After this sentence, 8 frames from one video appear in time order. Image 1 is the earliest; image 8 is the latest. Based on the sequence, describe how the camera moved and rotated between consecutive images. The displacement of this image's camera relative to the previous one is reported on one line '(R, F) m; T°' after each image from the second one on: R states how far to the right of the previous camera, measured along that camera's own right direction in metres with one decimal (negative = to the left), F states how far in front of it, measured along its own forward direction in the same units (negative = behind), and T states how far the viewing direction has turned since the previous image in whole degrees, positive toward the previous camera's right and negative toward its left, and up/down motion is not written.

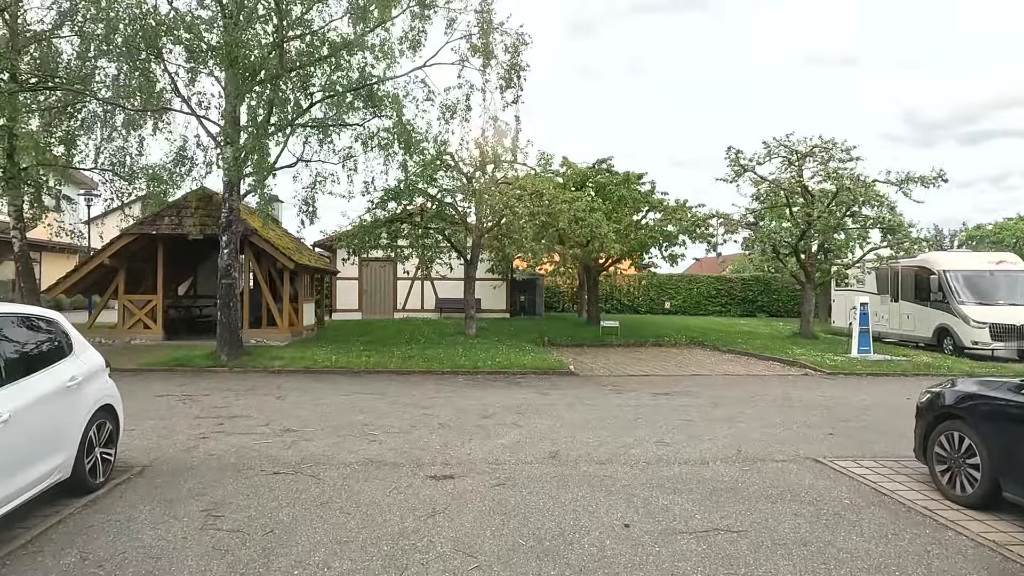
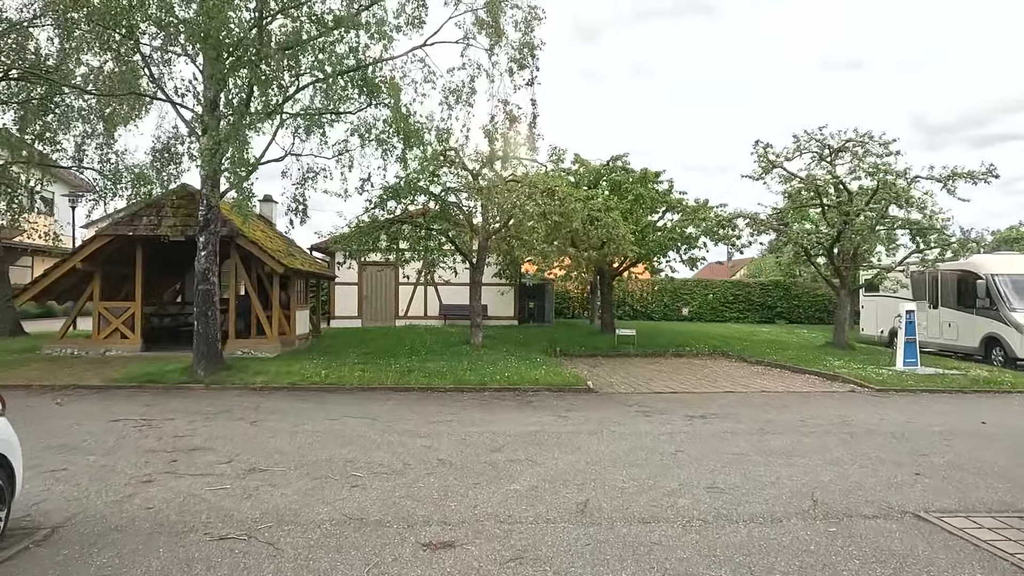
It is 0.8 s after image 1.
(-0.1, +1.4) m; -1°
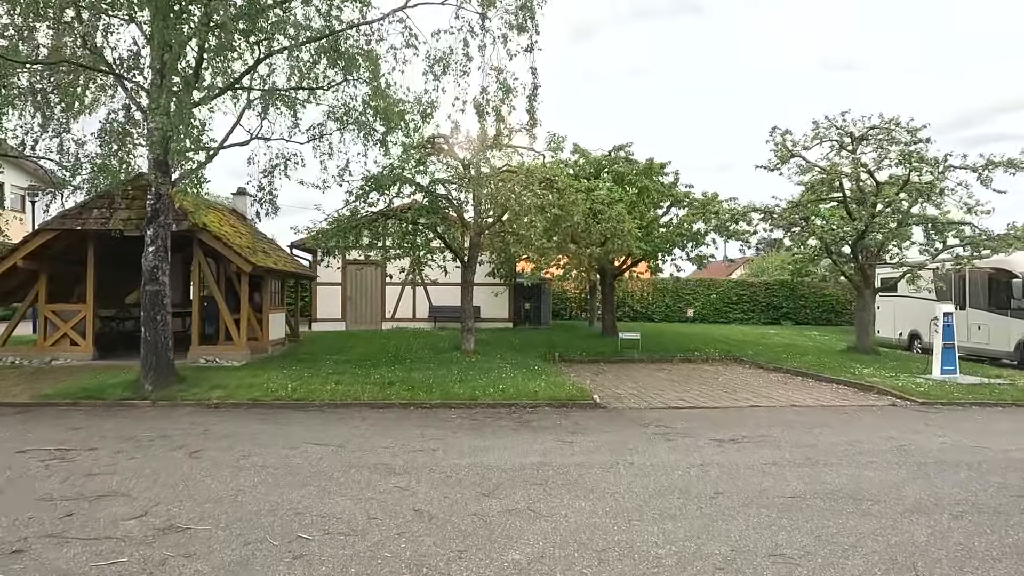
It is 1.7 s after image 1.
(0.0, +1.5) m; +1°
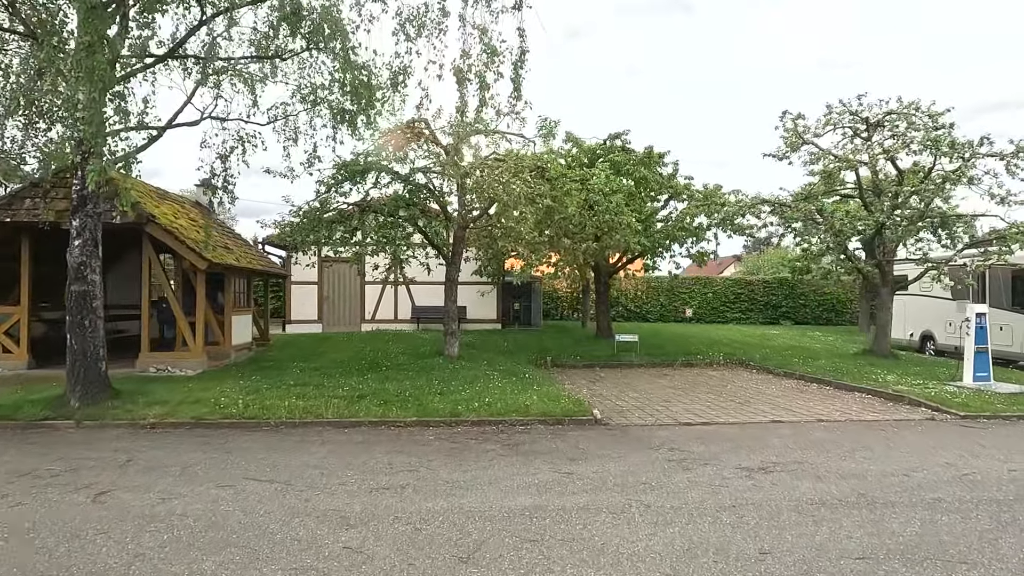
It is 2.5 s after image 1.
(0.0, +1.4) m; +1°
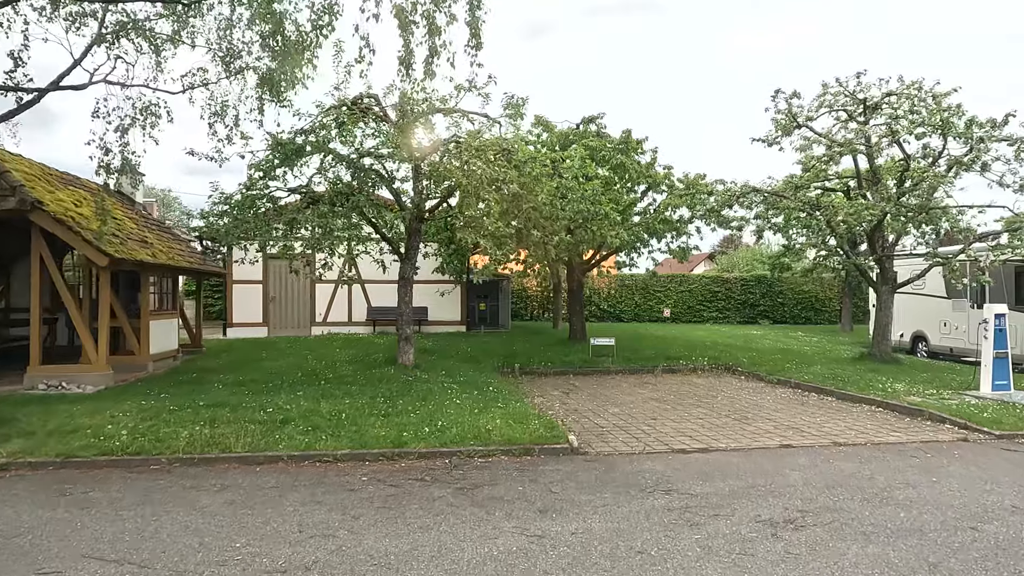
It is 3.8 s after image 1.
(+0.1, +1.7) m; +3°
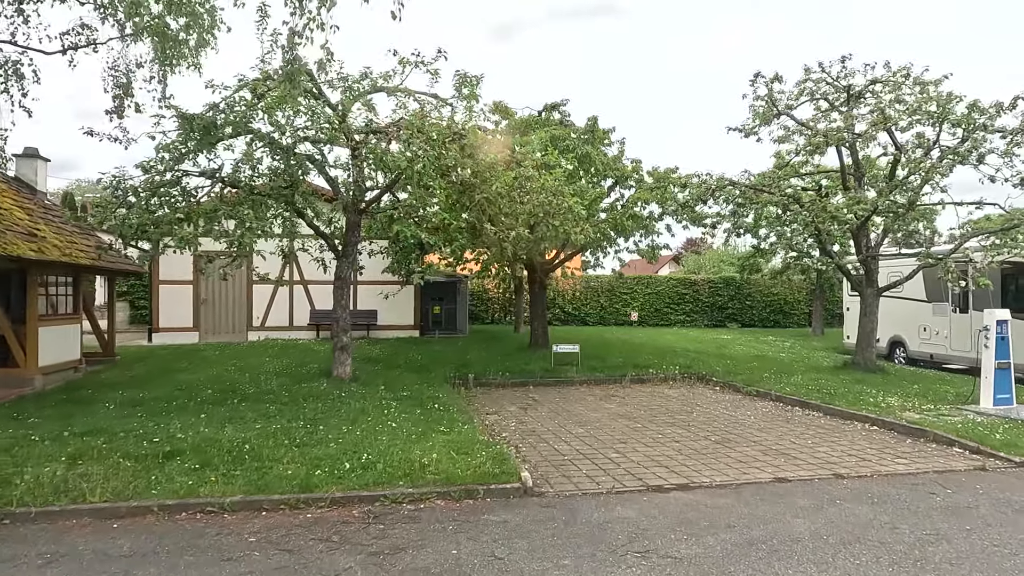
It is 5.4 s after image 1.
(+0.2, +1.4) m; +3°
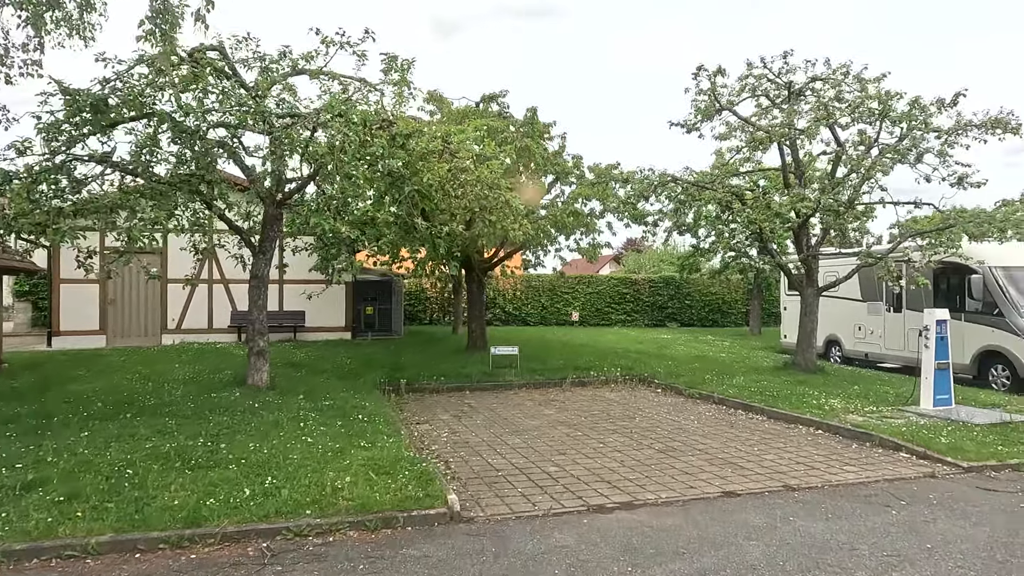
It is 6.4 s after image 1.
(+0.1, +0.7) m; +5°
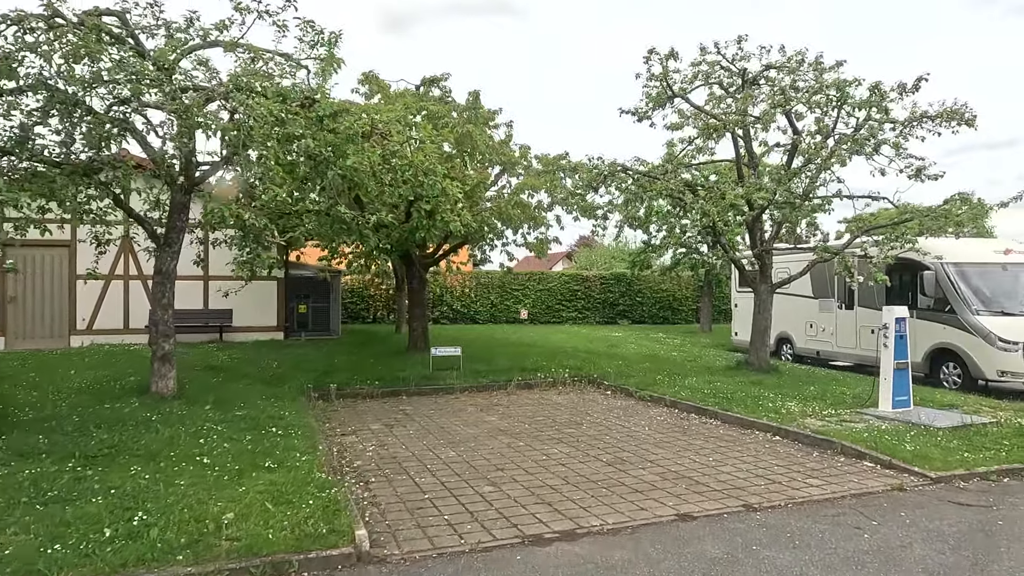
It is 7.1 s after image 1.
(+0.2, +0.8) m; +4°
